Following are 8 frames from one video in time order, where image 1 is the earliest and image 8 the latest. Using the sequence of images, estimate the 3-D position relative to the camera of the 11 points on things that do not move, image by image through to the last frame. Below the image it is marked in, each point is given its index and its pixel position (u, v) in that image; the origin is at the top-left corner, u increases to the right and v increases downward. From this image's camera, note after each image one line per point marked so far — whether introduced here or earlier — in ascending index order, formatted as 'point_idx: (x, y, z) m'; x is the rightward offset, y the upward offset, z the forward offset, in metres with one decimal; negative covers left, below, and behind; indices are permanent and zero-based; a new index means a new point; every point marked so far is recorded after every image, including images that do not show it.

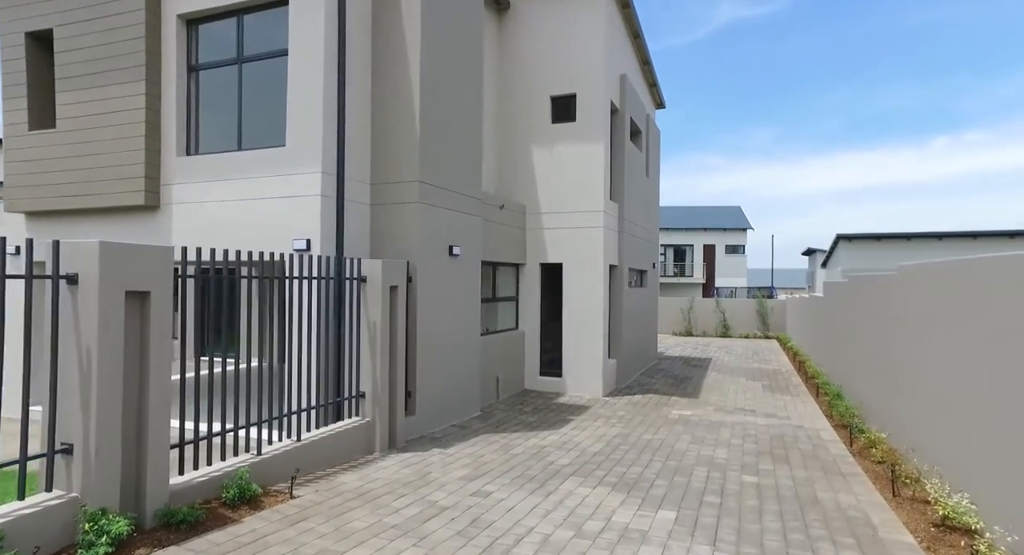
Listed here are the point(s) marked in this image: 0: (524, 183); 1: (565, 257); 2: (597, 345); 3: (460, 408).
0: (+0.2, +1.8, +10.6) m
1: (+0.9, +0.4, +10.4) m
2: (+1.5, -1.2, +10.1) m
3: (-0.8, -1.8, +7.8) m
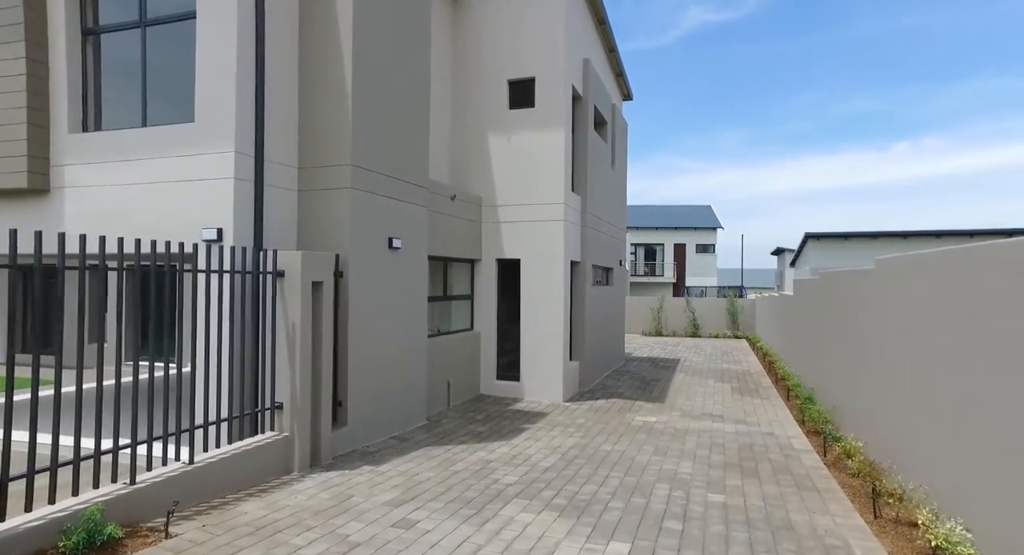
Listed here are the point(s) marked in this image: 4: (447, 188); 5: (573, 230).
0: (-0.6, +1.8, +9.9) m
1: (+0.2, +0.4, +9.7) m
2: (+0.7, -1.1, +9.5) m
3: (-1.4, -1.8, +7.1) m
4: (-1.0, +1.4, +8.8) m
5: (+1.1, +0.8, +10.1) m
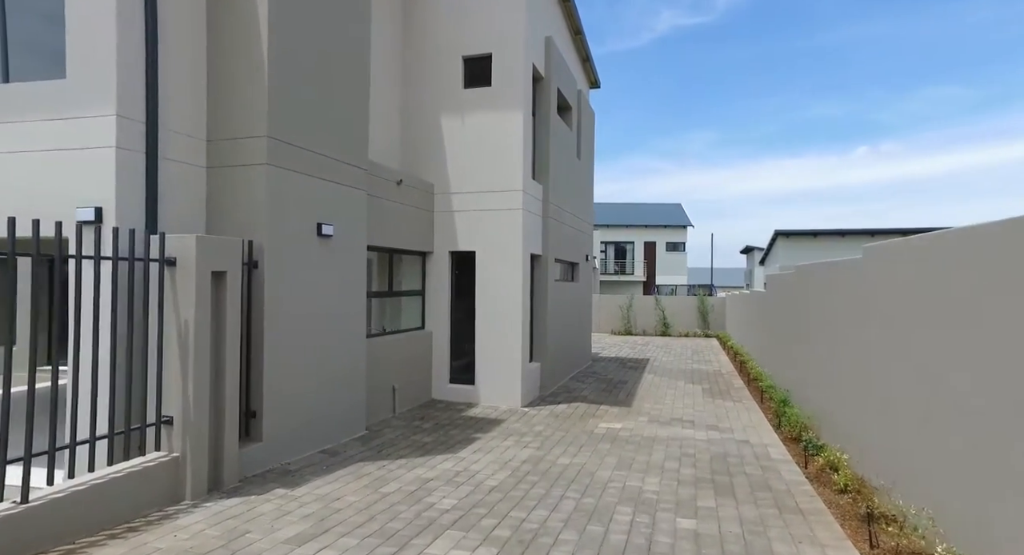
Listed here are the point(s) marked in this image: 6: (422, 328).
0: (-1.3, +1.9, +9.0) m
1: (-0.5, +0.5, +8.9) m
2: (0.0, -1.1, +8.7) m
3: (-2.0, -1.7, +6.2) m
4: (-1.7, +1.5, +7.9) m
5: (+0.3, +0.9, +9.3) m
6: (-1.5, -0.8, +9.0) m
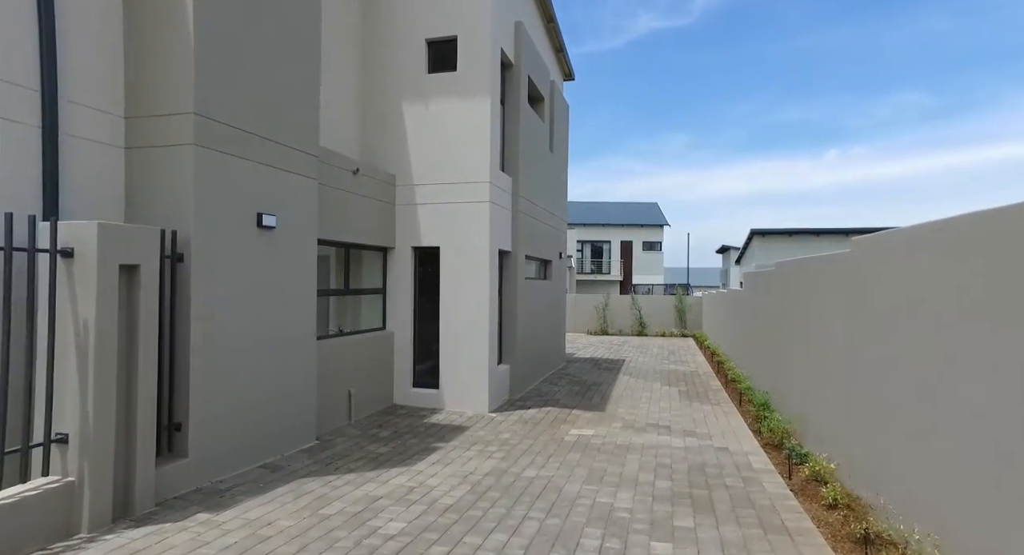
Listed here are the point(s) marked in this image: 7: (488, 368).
0: (-1.8, +1.9, +8.5) m
1: (-1.0, +0.6, +8.4) m
2: (-0.4, -1.0, +8.2) m
3: (-2.4, -1.6, +5.6) m
4: (-2.1, +1.5, +7.3) m
5: (-0.2, +1.0, +8.8) m
6: (-2.0, -0.8, +8.5) m
7: (-0.4, -1.3, +8.2) m
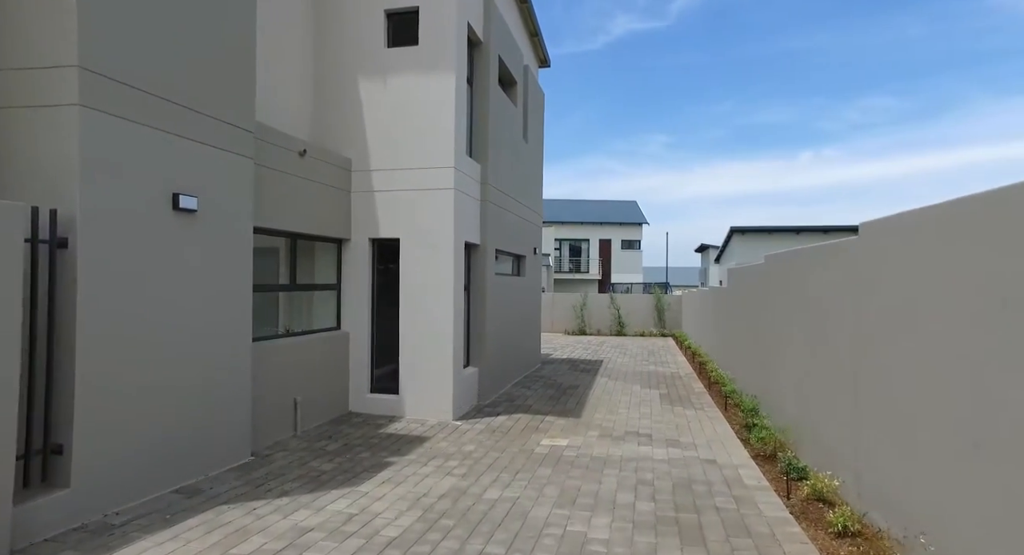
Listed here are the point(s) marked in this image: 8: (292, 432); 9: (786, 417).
0: (-2.2, +2.0, +7.7) m
1: (-1.5, +0.6, +7.6) m
2: (-0.9, -0.9, +7.5) m
3: (-2.7, -1.6, +4.8) m
4: (-2.5, +1.6, +6.6) m
5: (-0.6, +1.0, +8.1) m
6: (-2.4, -0.7, +7.7) m
7: (-0.8, -1.2, +7.5) m
8: (-2.5, -1.8, +6.4) m
9: (+2.9, -1.5, +6.1) m
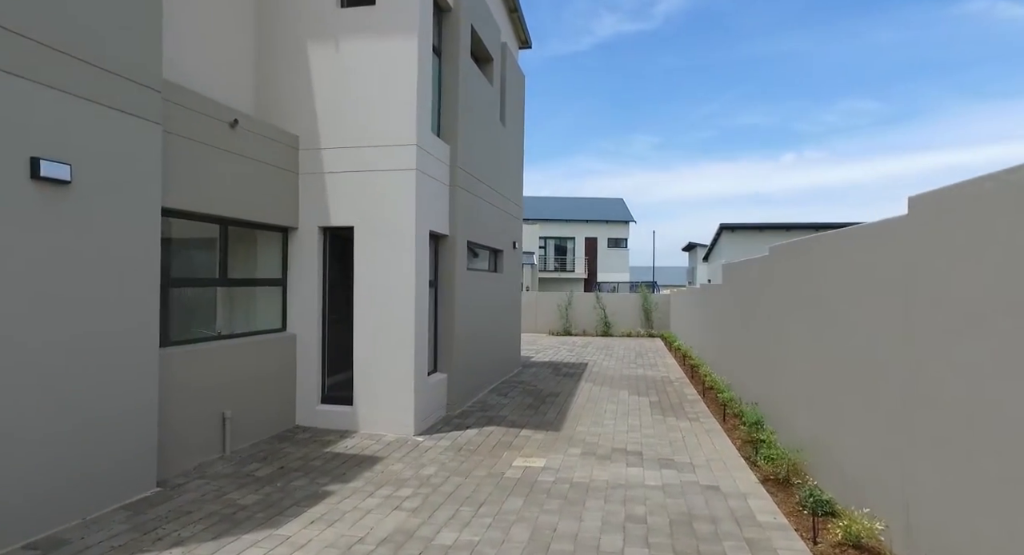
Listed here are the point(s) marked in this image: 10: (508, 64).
0: (-2.6, +2.1, +6.7) m
1: (-1.8, +0.7, +6.6) m
2: (-1.2, -0.9, +6.5) m
3: (-3.0, -1.5, +3.8) m
4: (-2.8, +1.7, +5.6) m
5: (-1.0, +1.1, +7.1) m
6: (-2.7, -0.6, +6.7) m
7: (-1.1, -1.2, +6.5) m
8: (-2.8, -1.7, +5.4) m
9: (+2.6, -1.4, +5.2) m
10: (-0.1, +4.0, +10.6) m
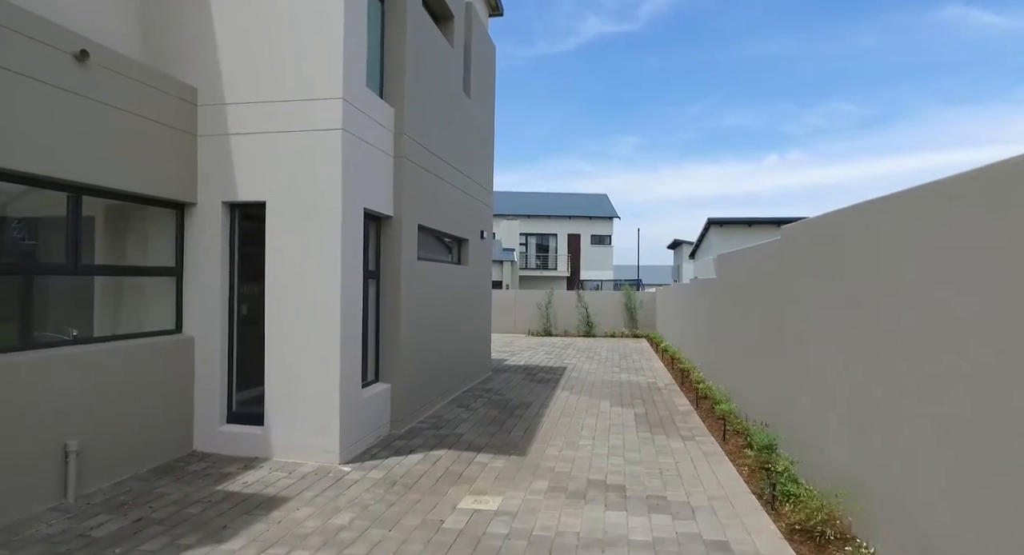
0: (-3.0, +2.2, +5.3) m
1: (-2.3, +0.8, +5.3) m
2: (-1.7, -0.8, +5.2) m
3: (-3.4, -1.4, +2.4) m
4: (-3.2, +1.8, +4.2) m
5: (-1.4, +1.2, +5.8) m
6: (-3.2, -0.5, +5.3) m
7: (-1.6, -1.1, +5.2) m
8: (-3.2, -1.6, +4.0) m
9: (+2.2, -1.3, +4.0) m
10: (-0.6, +4.1, +9.3) m
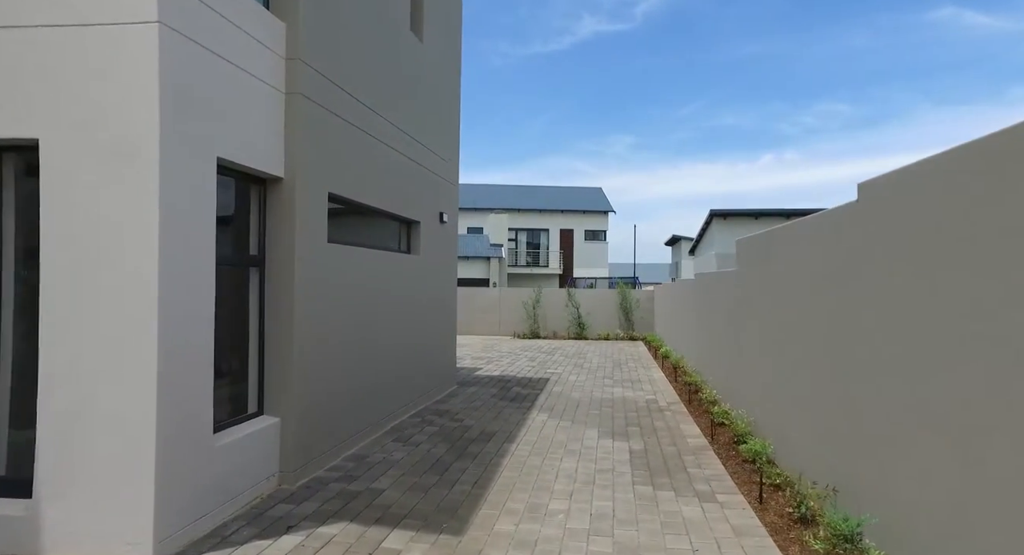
0: (-3.5, +2.3, +3.4) m
1: (-2.7, +0.9, +3.3) m
2: (-2.1, -0.7, +3.2) m
3: (-3.8, -1.3, +0.5) m
4: (-3.7, +1.9, +2.2) m
5: (-1.9, +1.3, +3.8) m
6: (-3.6, -0.4, +3.3) m
7: (-2.0, -1.0, +3.2) m
8: (-3.7, -1.5, +2.1) m
9: (+1.8, -1.2, +2.0) m
10: (-1.1, +4.2, +7.3) m
